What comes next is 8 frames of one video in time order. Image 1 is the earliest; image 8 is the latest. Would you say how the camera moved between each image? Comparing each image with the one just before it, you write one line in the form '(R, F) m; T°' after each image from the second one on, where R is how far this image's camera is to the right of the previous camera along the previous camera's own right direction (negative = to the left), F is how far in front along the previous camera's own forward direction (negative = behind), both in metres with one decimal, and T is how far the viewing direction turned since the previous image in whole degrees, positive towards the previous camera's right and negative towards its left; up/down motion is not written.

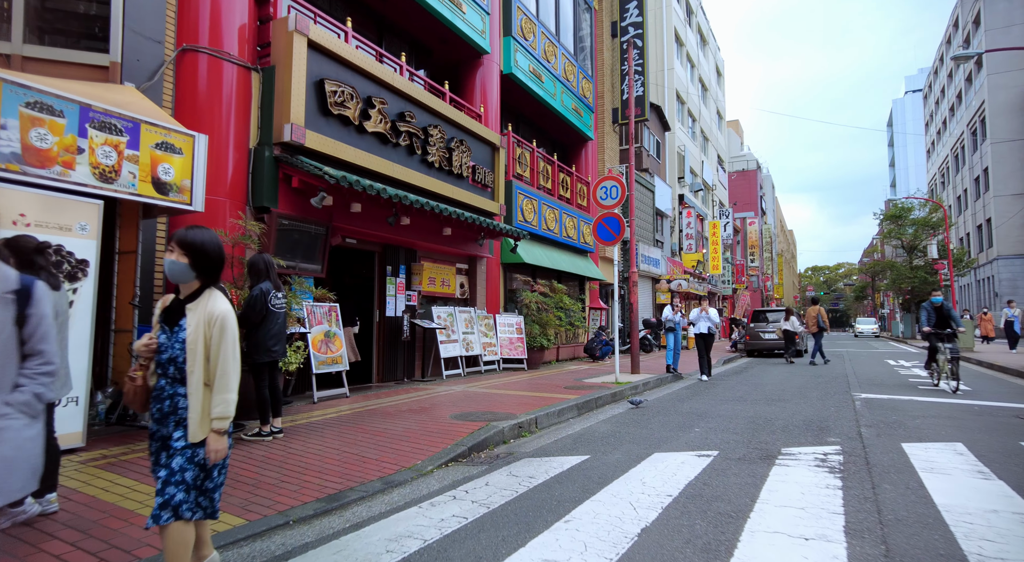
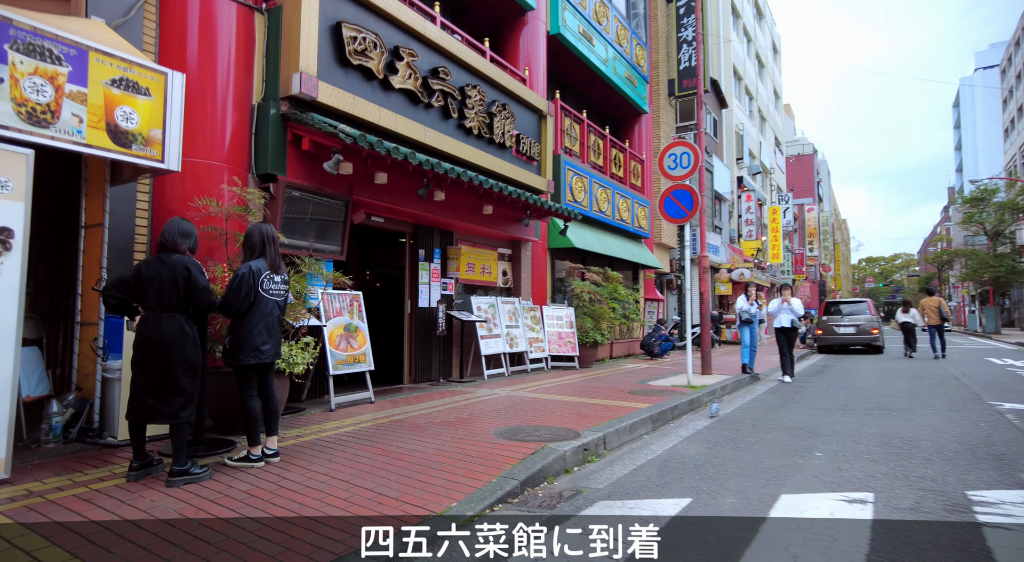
(-0.2, +1.6) m; -4°
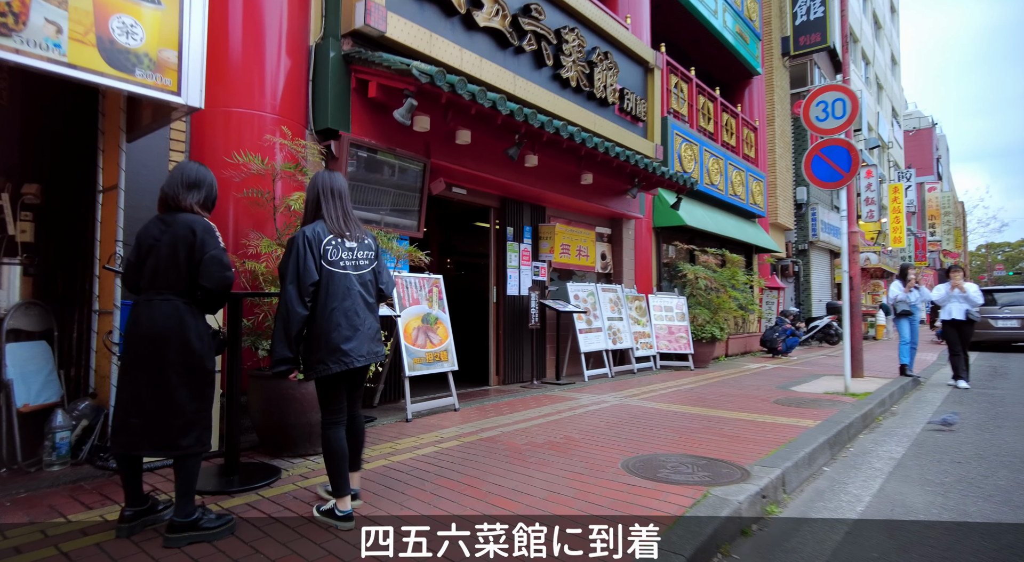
(-0.4, +1.5) m; -8°
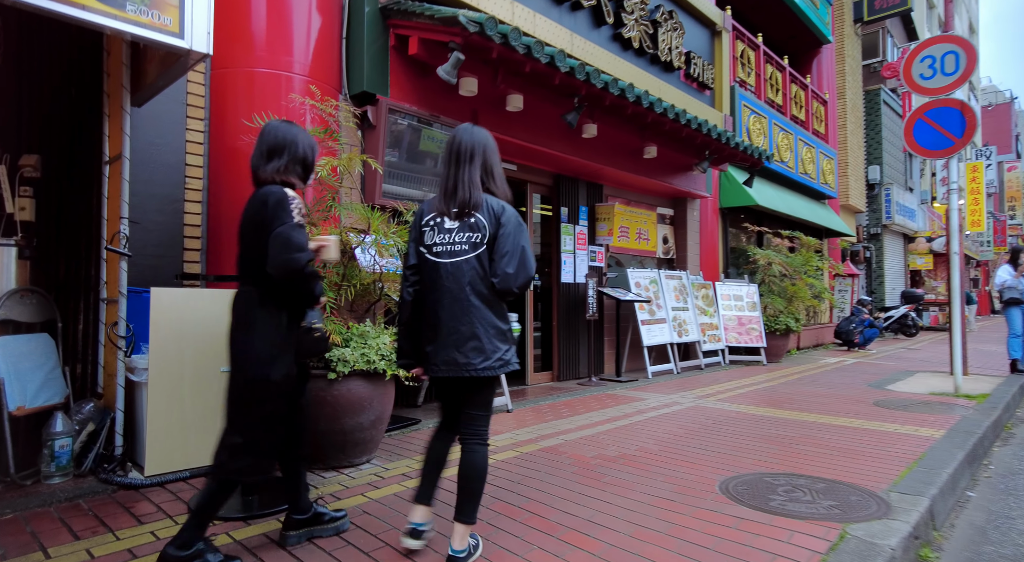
(-0.2, +0.7) m; -4°
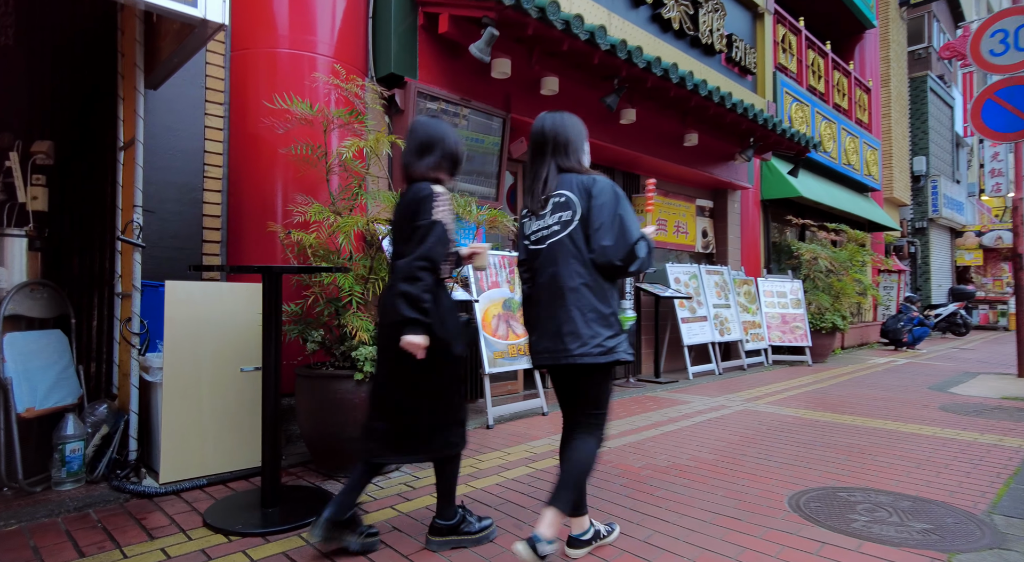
(-0.1, +0.3) m; -2°
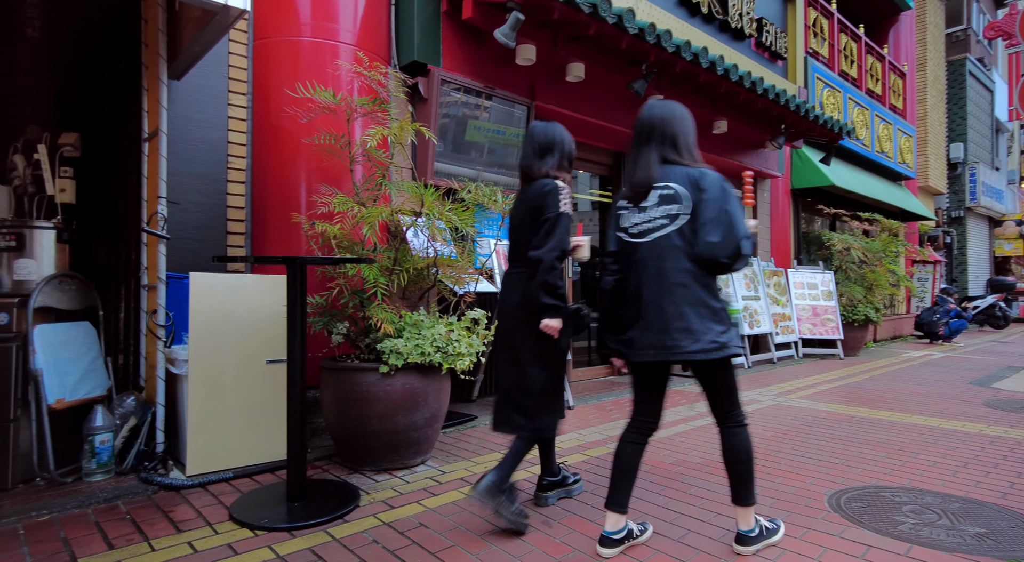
(0.0, +0.1) m; -2°
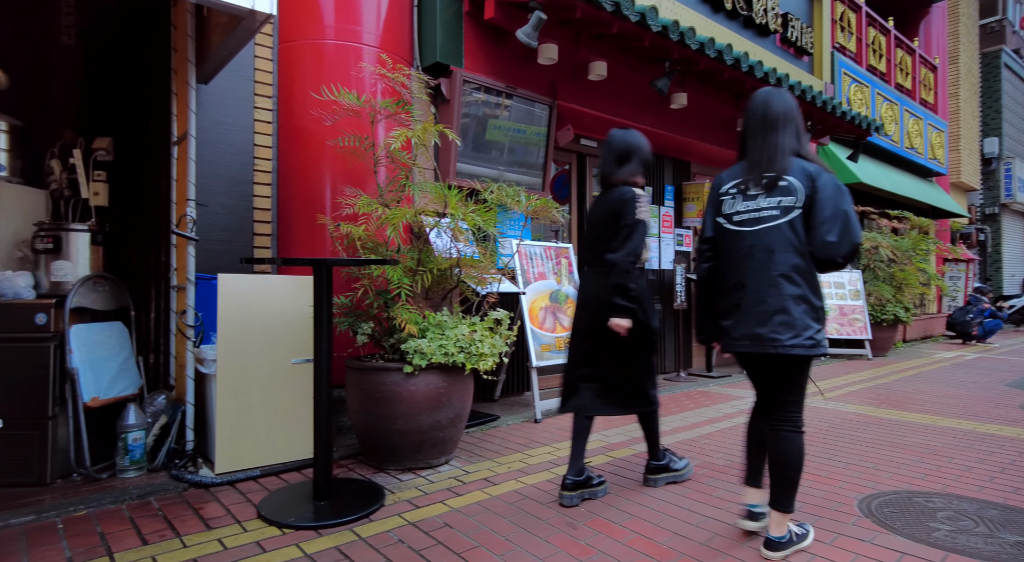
(0.0, 0.0) m; -2°
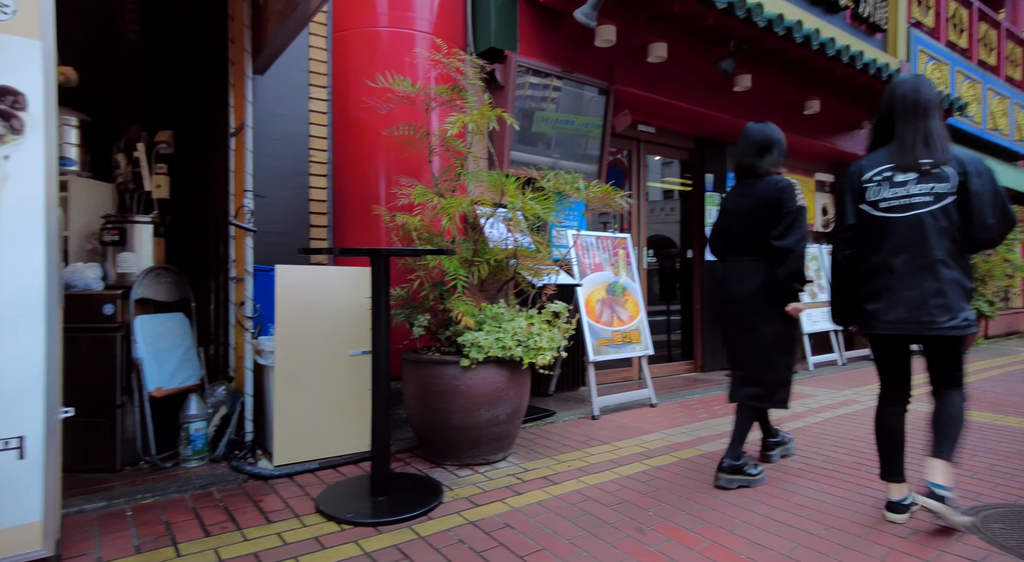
(-0.1, +0.1) m; -5°
